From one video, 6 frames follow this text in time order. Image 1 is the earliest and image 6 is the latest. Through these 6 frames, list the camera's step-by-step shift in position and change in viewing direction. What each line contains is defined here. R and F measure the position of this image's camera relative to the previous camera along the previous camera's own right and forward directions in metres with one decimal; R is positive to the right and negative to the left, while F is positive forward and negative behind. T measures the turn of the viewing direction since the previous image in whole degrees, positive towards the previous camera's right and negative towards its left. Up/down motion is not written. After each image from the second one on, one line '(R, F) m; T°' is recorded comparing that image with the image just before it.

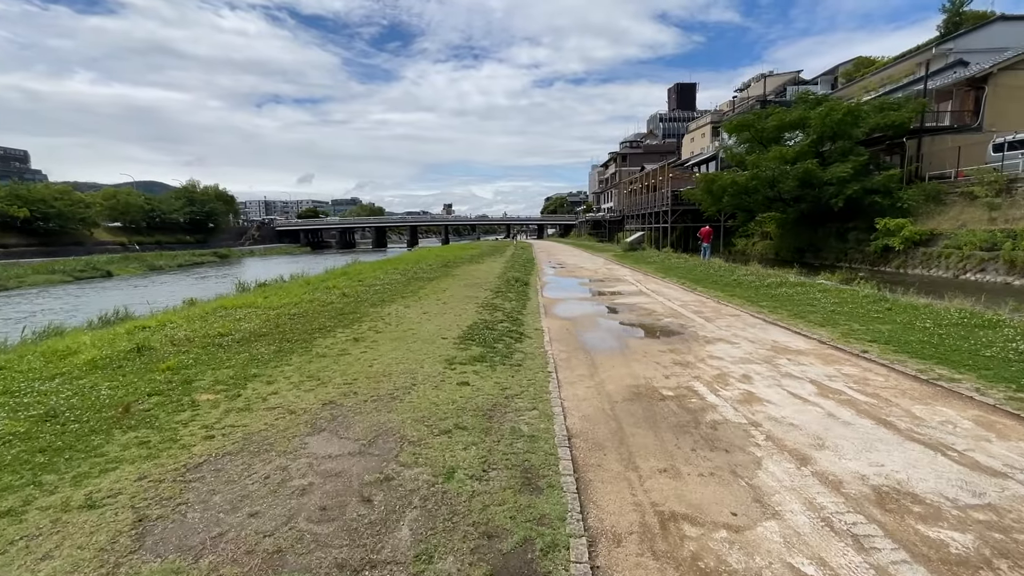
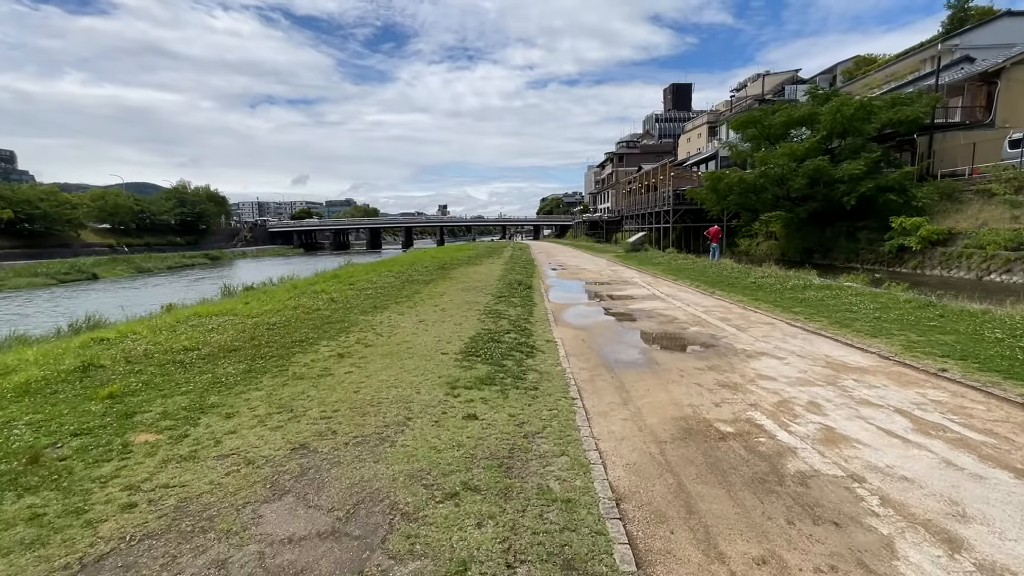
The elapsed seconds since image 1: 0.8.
(-0.2, +1.2) m; +1°
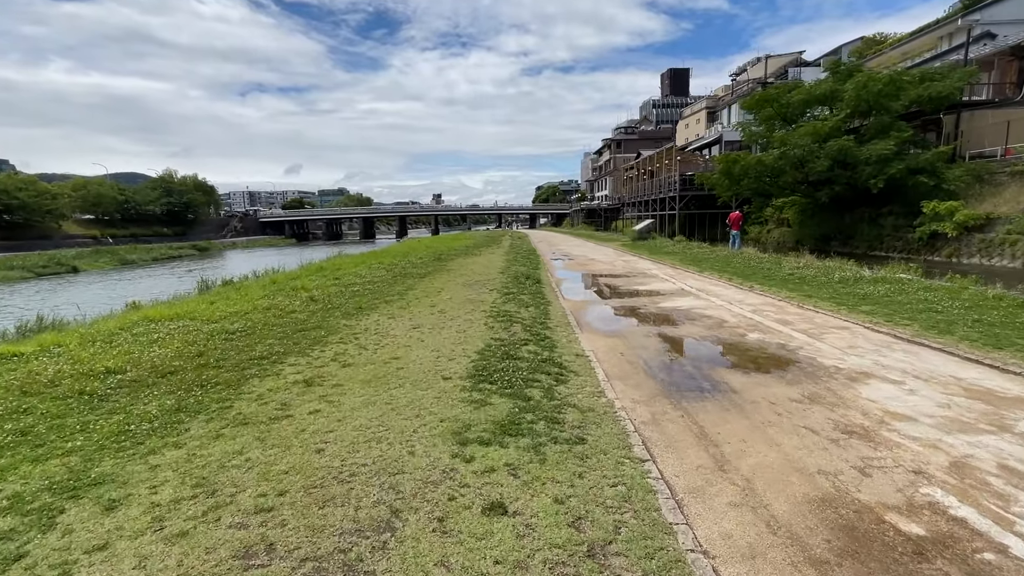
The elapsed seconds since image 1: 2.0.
(-0.3, +1.8) m; +1°
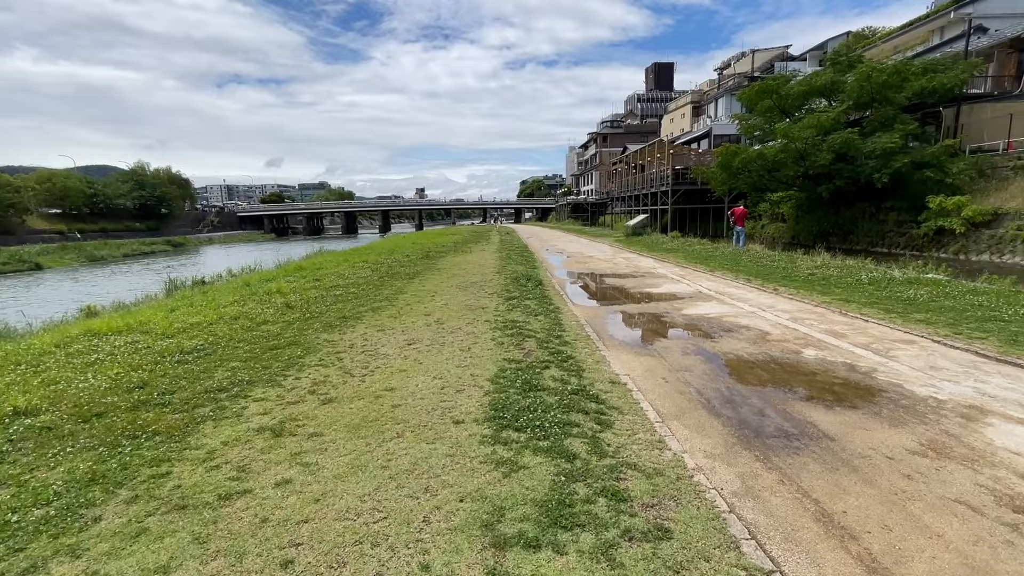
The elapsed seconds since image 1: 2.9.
(-0.4, +1.2) m; +2°
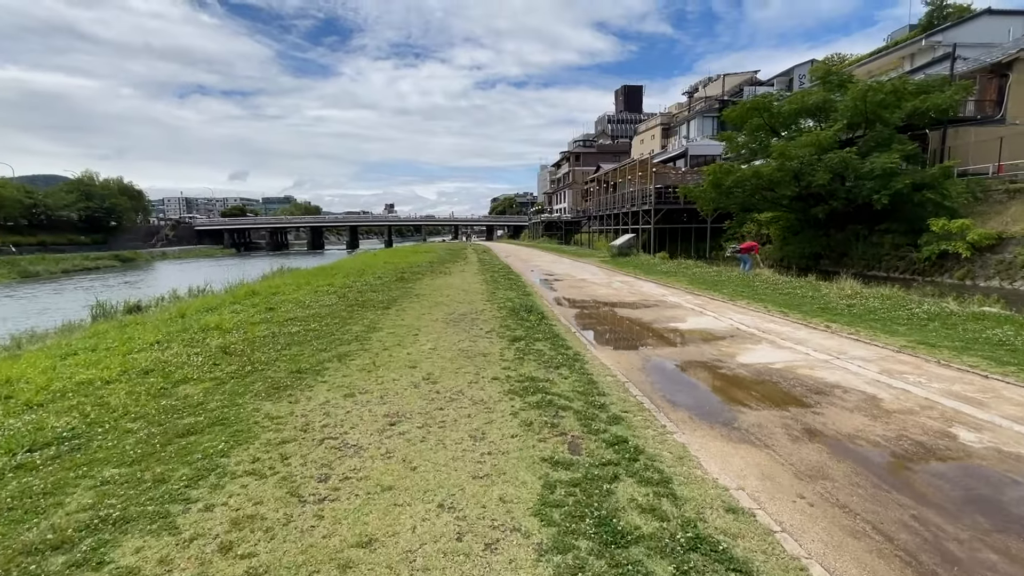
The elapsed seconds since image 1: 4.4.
(-0.6, +2.1) m; +4°
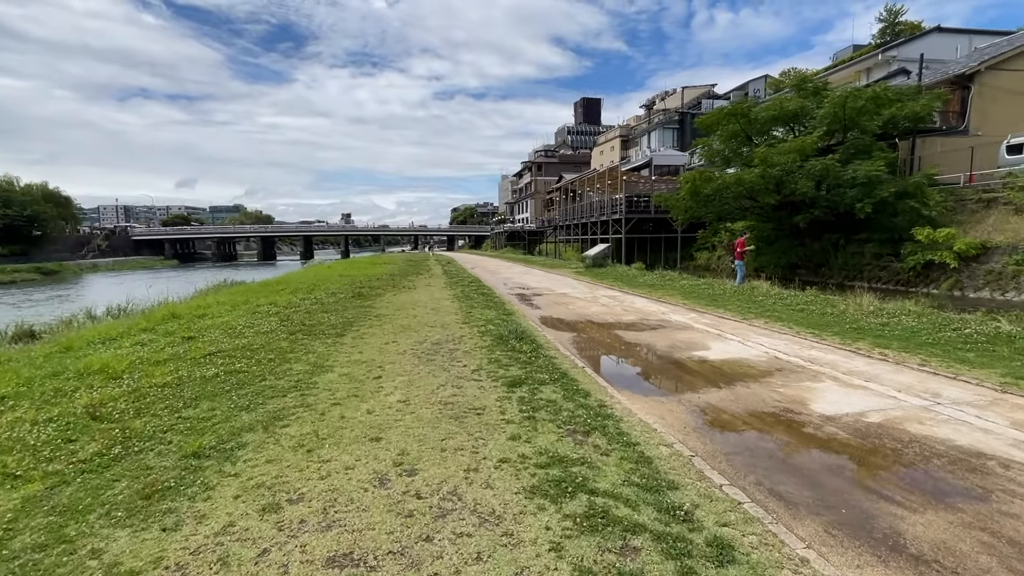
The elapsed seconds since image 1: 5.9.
(-0.5, +2.0) m; +5°
